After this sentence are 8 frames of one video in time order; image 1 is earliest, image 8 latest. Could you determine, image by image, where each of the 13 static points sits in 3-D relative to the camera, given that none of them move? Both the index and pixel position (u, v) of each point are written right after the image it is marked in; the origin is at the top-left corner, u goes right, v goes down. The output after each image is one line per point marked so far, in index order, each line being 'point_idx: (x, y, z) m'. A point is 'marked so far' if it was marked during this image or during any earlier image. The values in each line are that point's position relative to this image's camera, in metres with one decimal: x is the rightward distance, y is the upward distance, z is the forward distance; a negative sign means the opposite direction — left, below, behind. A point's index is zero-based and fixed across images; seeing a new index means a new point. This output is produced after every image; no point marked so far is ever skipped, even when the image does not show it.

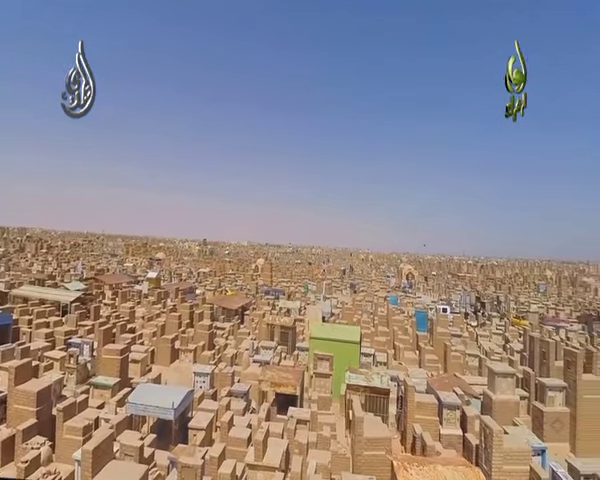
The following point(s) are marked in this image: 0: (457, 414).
0: (+3.4, -3.7, +8.6) m
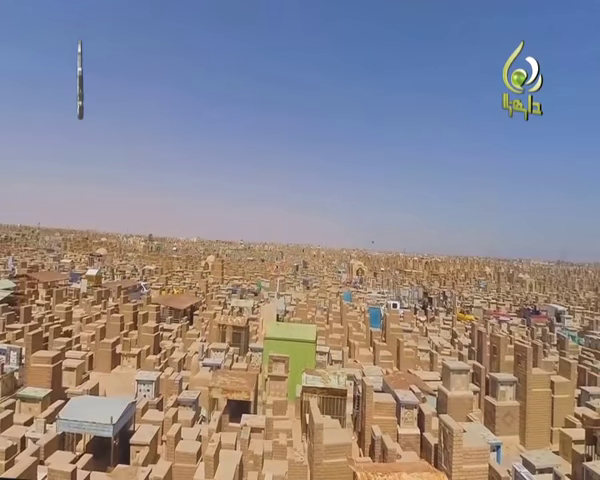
0: (+2.4, -3.7, +8.5) m
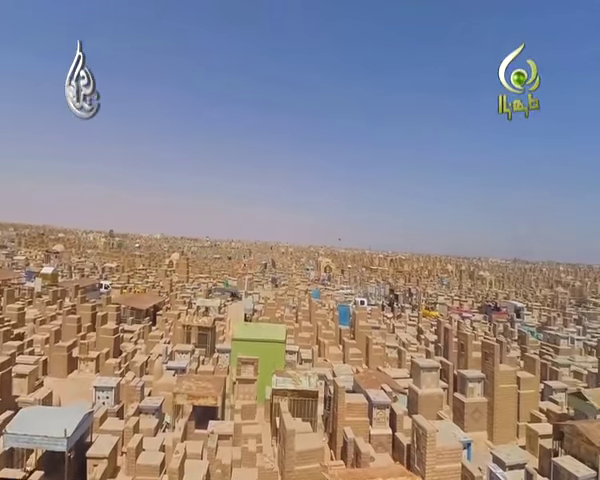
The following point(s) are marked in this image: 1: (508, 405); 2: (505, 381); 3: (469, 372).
0: (+1.8, -3.6, +8.4) m
1: (+5.2, -4.1, +10.0) m
2: (+5.2, -3.6, +10.1) m
3: (+4.2, -3.3, +10.0) m
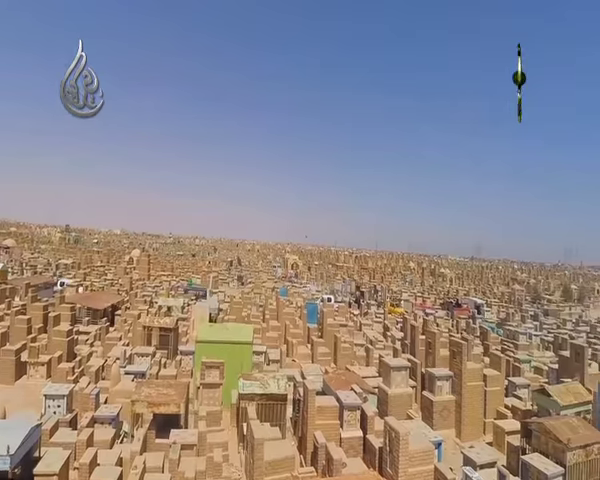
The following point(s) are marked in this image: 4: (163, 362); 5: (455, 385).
0: (+1.2, -3.6, +8.2) m
1: (+4.4, -4.1, +10.1) m
2: (+4.4, -3.5, +10.2) m
3: (+3.4, -3.3, +10.0) m
4: (-4.3, -3.8, +12.7) m
5: (+4.0, -3.7, +10.3) m
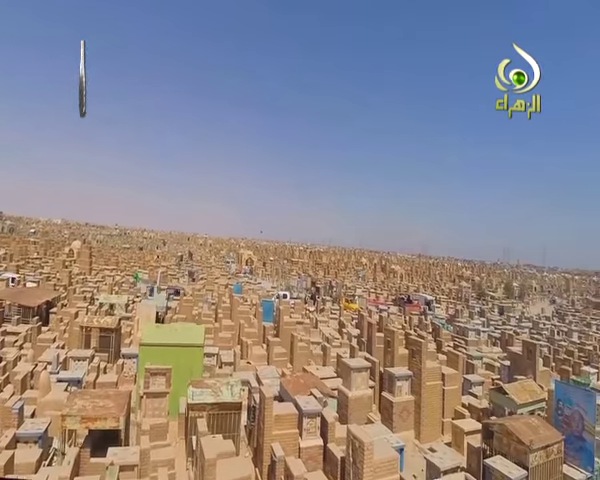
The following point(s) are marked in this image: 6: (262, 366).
0: (+0.3, -3.5, +7.6) m
1: (+3.3, -4.0, +10.0) m
2: (+3.3, -3.5, +10.0) m
3: (+2.4, -3.2, +9.8) m
4: (-5.7, -3.6, +11.5) m
5: (+2.9, -3.6, +10.0) m
6: (-1.1, -3.5, +11.2) m
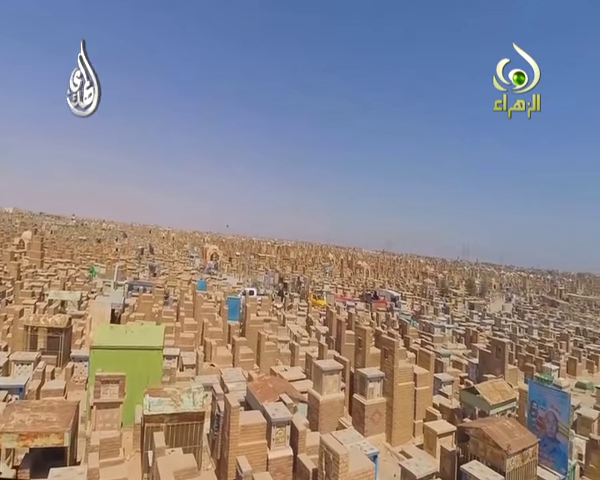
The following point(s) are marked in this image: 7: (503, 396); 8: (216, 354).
0: (-0.2, -3.4, +7.1) m
1: (+2.6, -3.9, +9.7) m
2: (+2.5, -3.4, +9.7) m
3: (+1.6, -3.1, +9.4) m
4: (-6.5, -3.4, +10.4) m
5: (+2.1, -3.6, +9.7) m
6: (-2.0, -3.4, +10.5) m
7: (+4.8, -3.7, +9.4) m
8: (-2.5, -3.4, +11.9) m
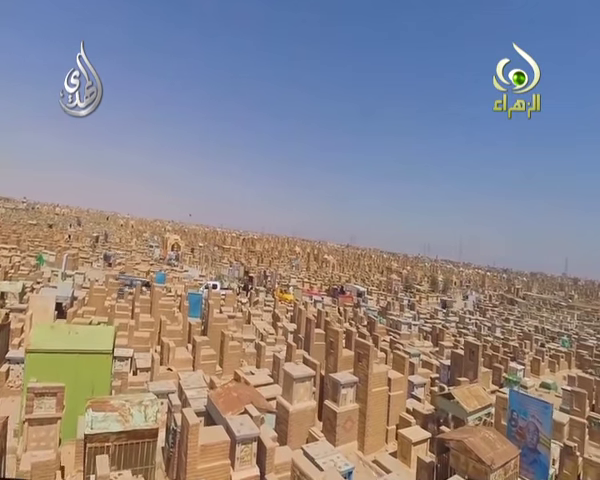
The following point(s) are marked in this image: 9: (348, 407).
0: (-0.7, -3.3, +6.3) m
1: (+1.8, -3.9, +9.1) m
2: (+1.8, -3.3, +9.2) m
3: (+0.9, -3.0, +8.7) m
4: (-7.3, -3.1, +9.1) m
5: (+1.3, -3.4, +9.1) m
6: (-2.8, -3.2, +9.5) m
7: (+4.1, -3.7, +9.0) m
8: (-3.4, -3.1, +10.9) m
9: (+1.0, -3.6, +8.7) m
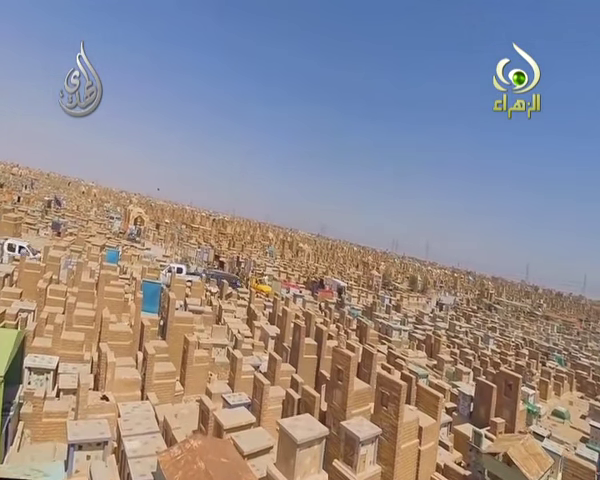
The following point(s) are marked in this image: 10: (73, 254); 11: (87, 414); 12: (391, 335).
0: (-0.6, -3.0, +3.4) m
1: (+1.7, -3.7, +6.4) m
2: (+1.7, -3.2, +6.5) m
3: (+1.0, -2.8, +5.9) m
4: (-7.3, -2.2, +5.7) m
5: (+1.3, -3.3, +6.4) m
6: (-2.8, -2.6, +6.5) m
7: (+4.0, -3.7, +6.5) m
8: (-3.5, -2.5, +7.8) m
9: (+1.0, -3.5, +5.9) m
10: (-10.7, -0.6, +19.1) m
11: (-3.6, -2.8, +6.9) m
12: (+4.2, -4.4, +18.7) m
